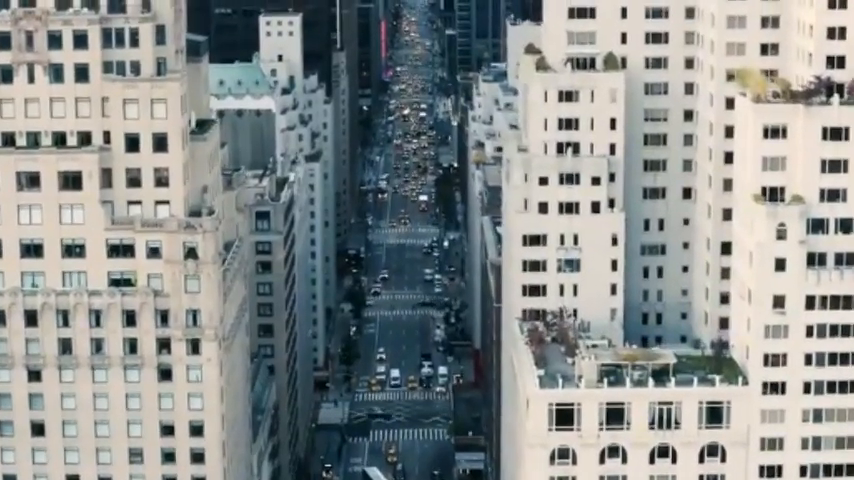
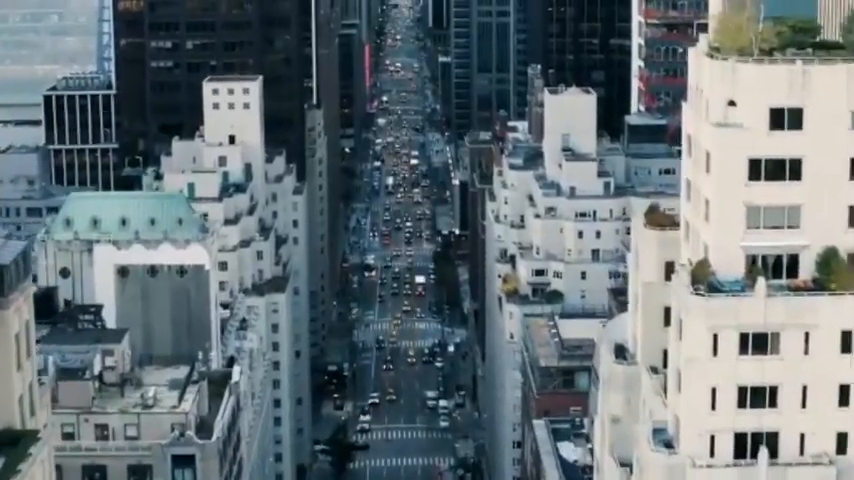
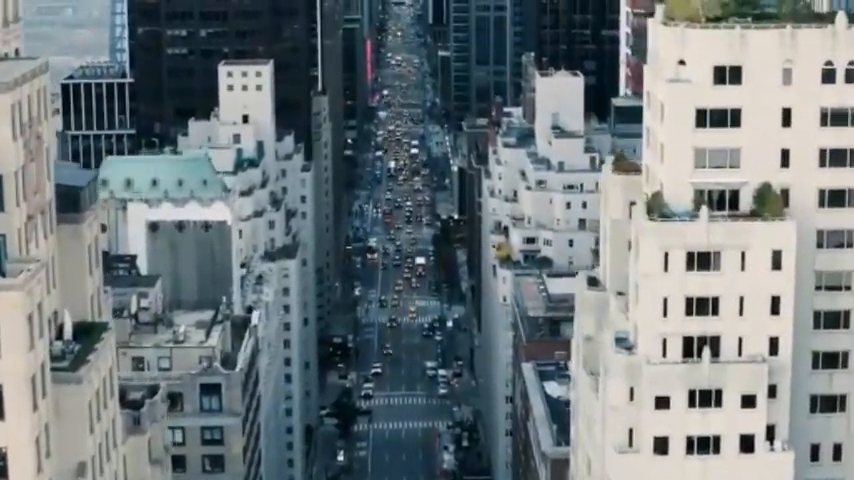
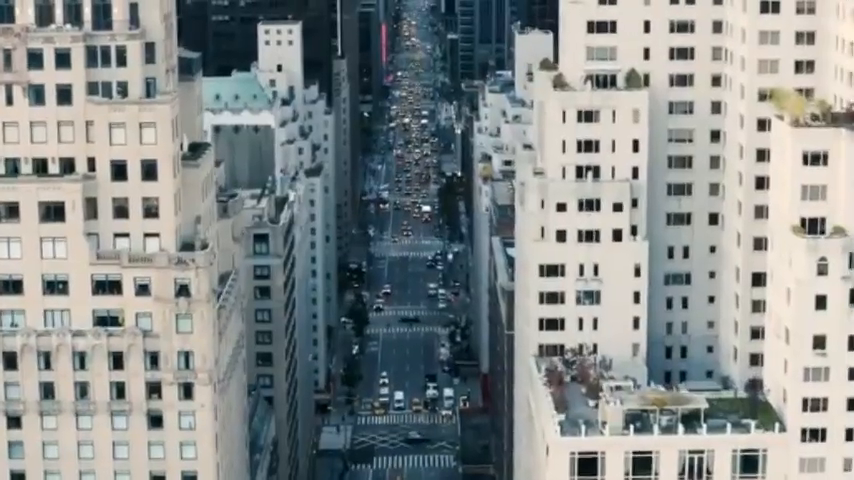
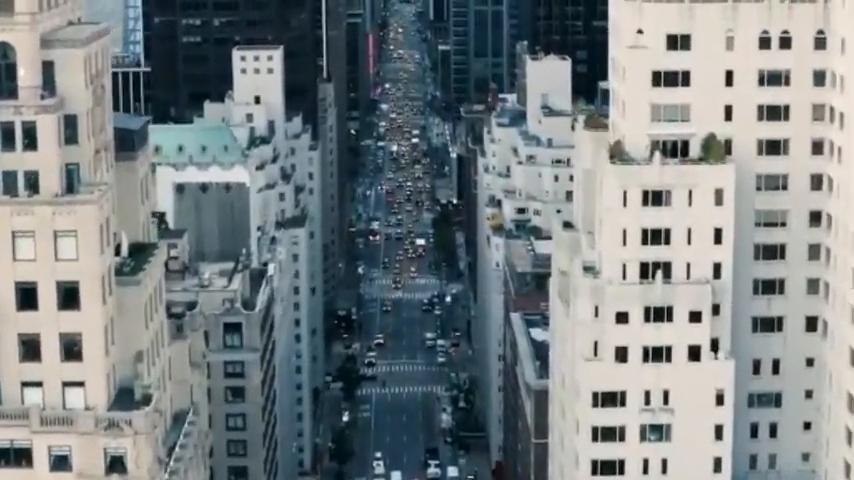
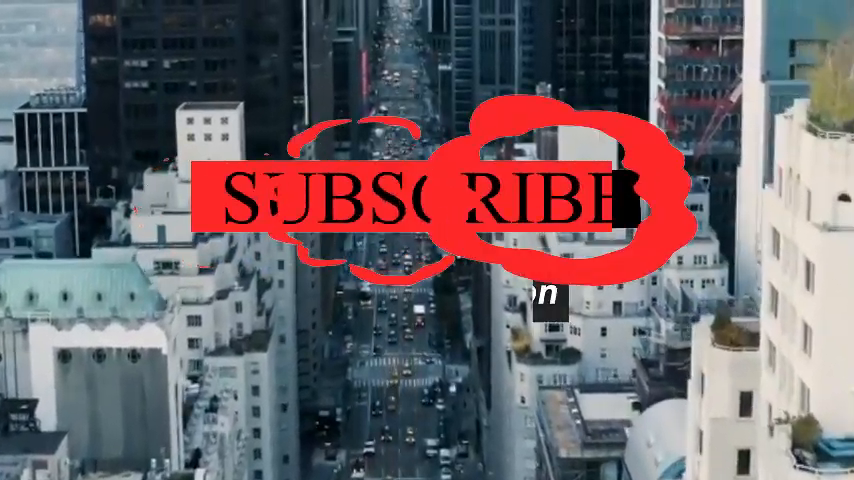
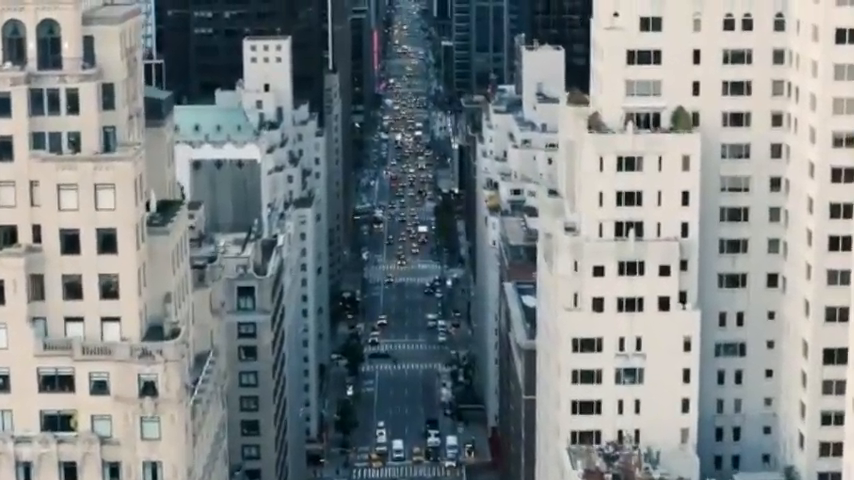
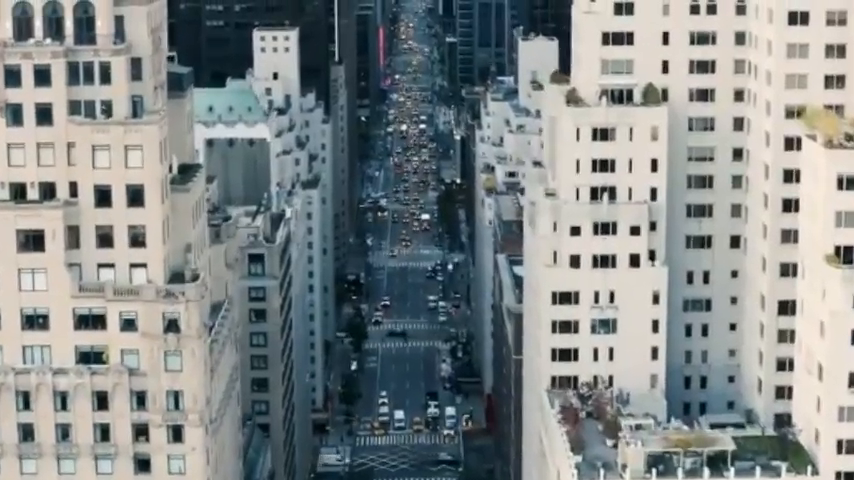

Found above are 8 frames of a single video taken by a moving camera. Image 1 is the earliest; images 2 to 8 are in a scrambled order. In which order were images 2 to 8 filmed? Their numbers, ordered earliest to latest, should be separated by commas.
4, 8, 7, 5, 3, 2, 6
